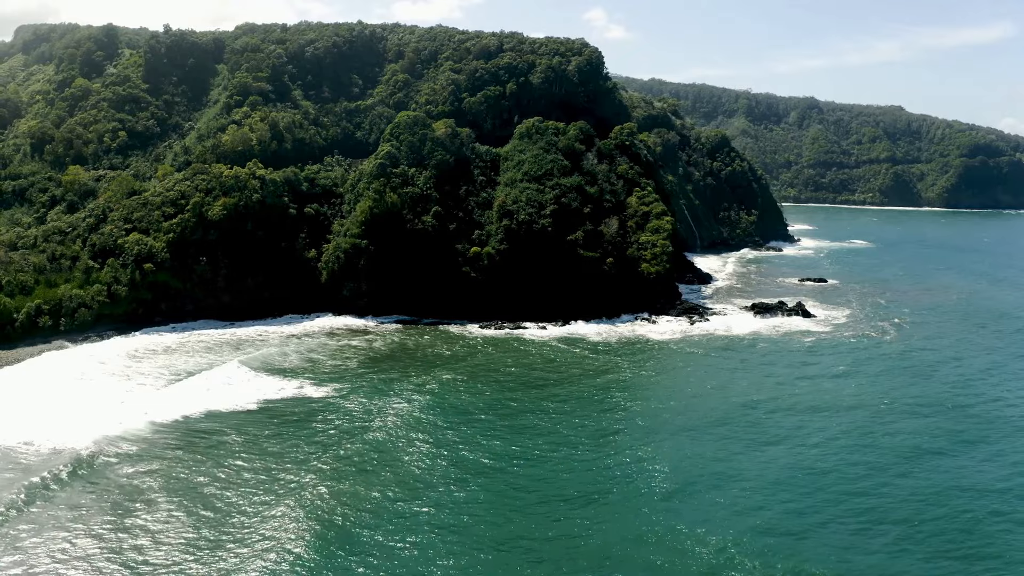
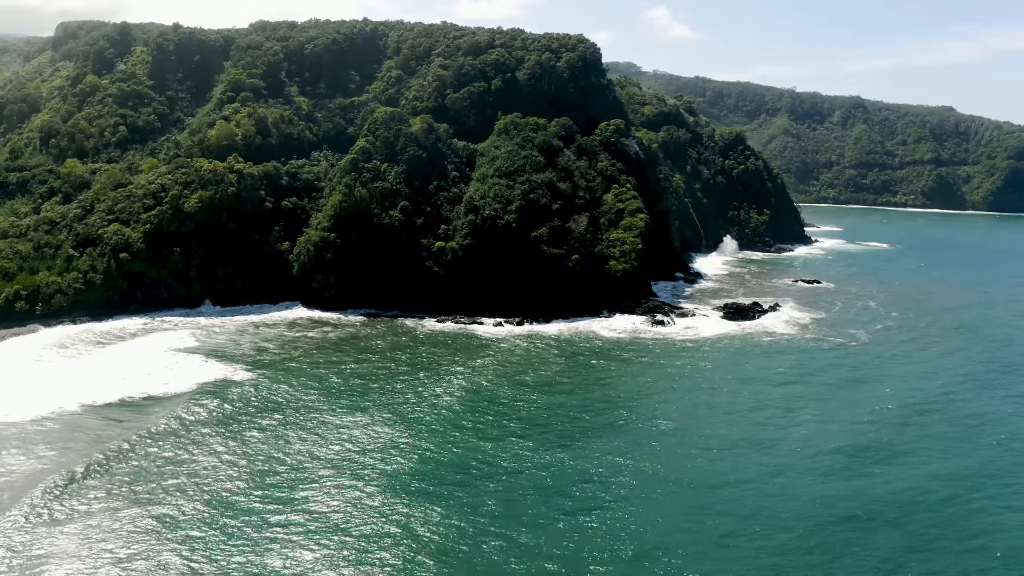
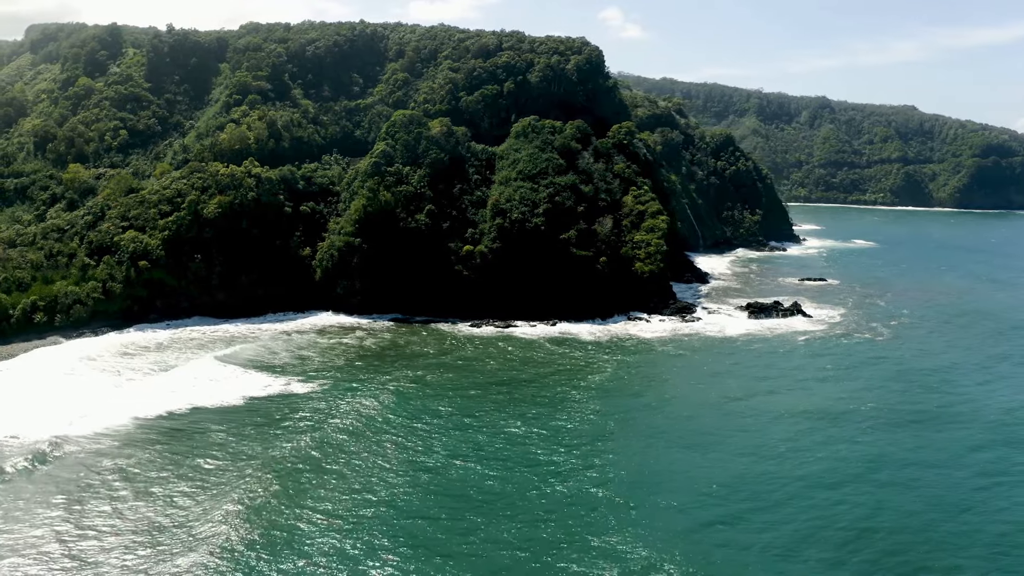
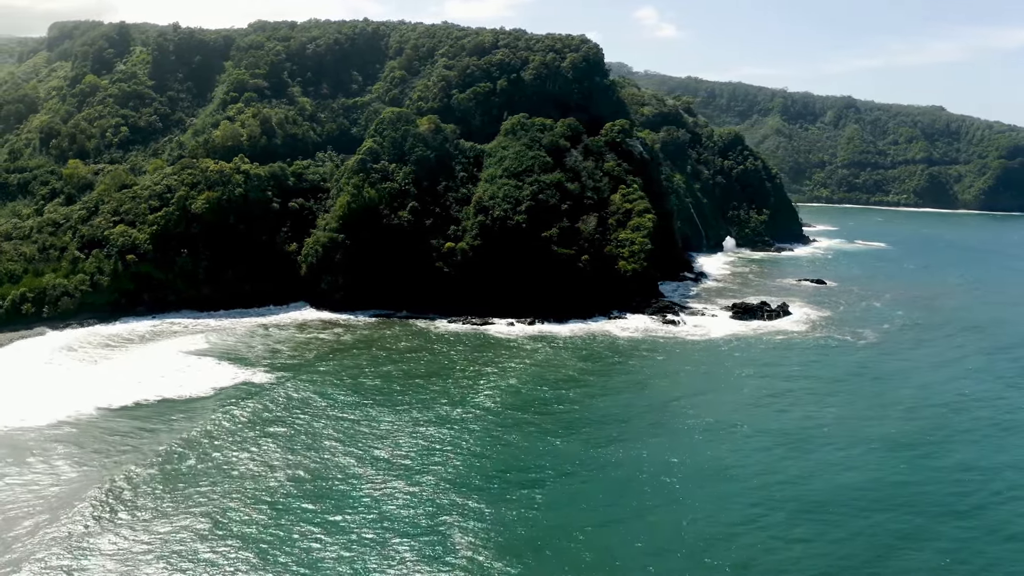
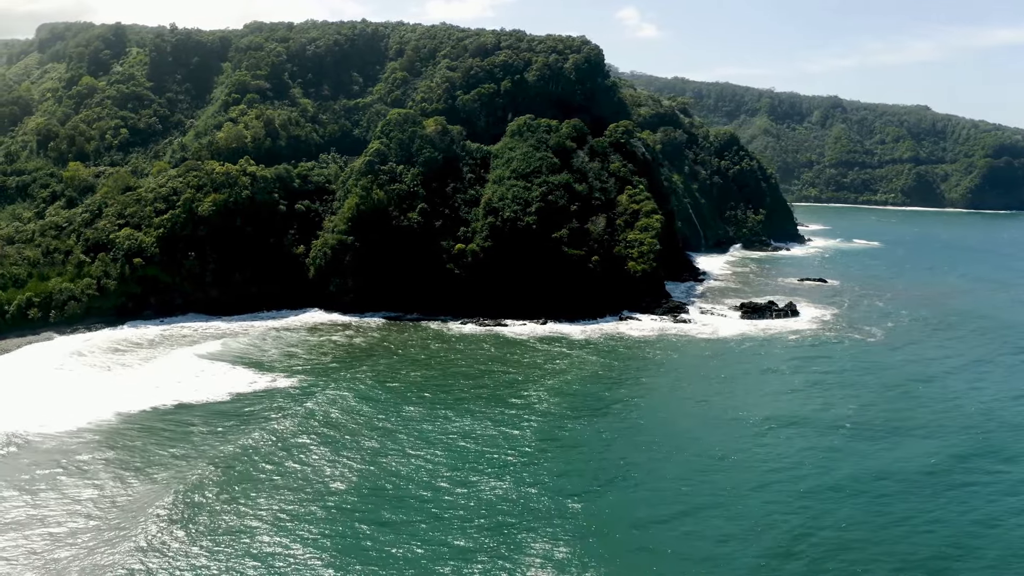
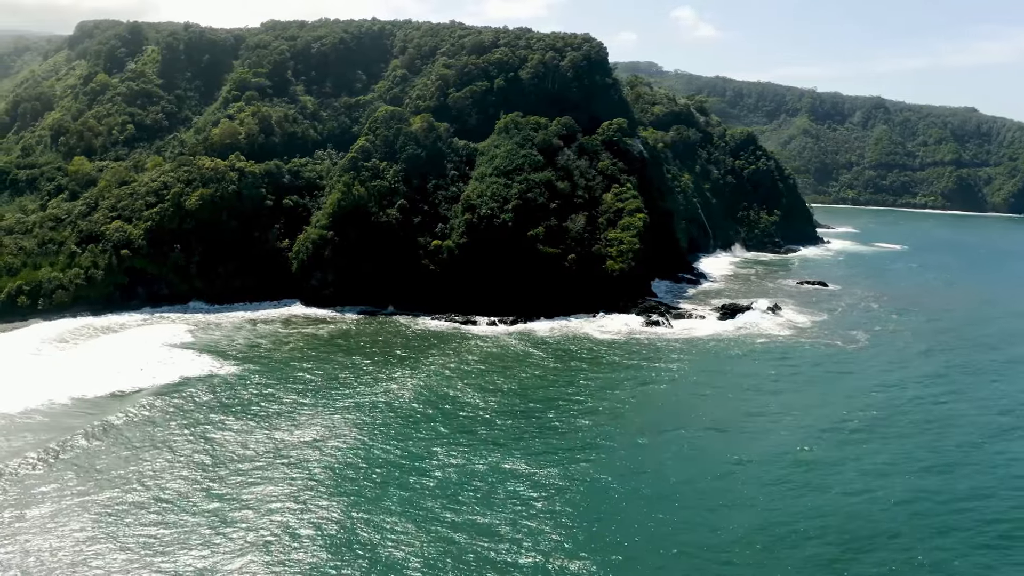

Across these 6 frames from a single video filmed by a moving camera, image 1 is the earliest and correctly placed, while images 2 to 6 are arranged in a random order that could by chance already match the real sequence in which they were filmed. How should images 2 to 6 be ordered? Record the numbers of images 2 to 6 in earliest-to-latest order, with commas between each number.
3, 5, 4, 2, 6
